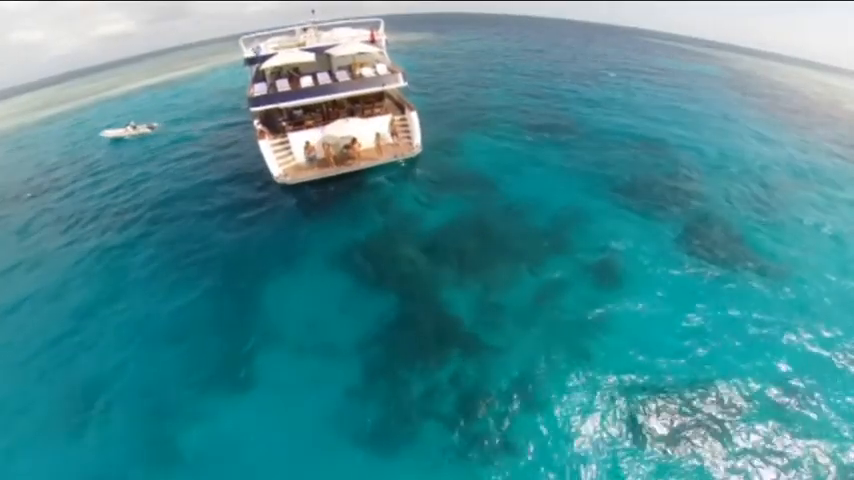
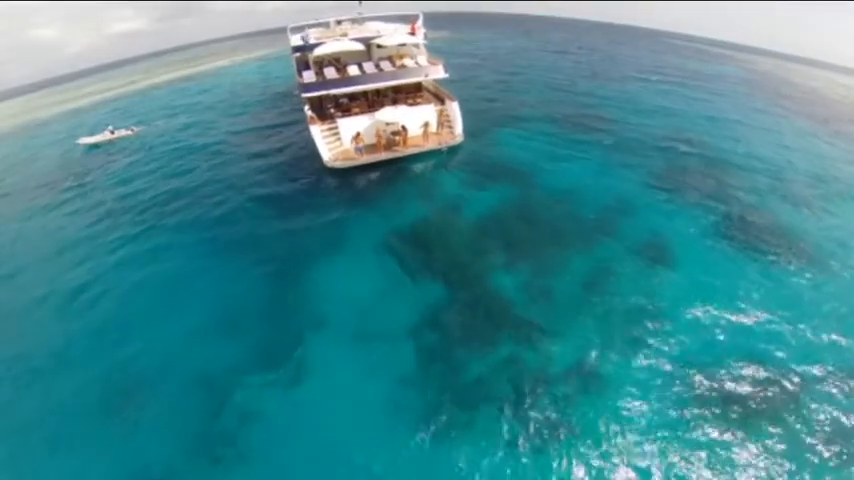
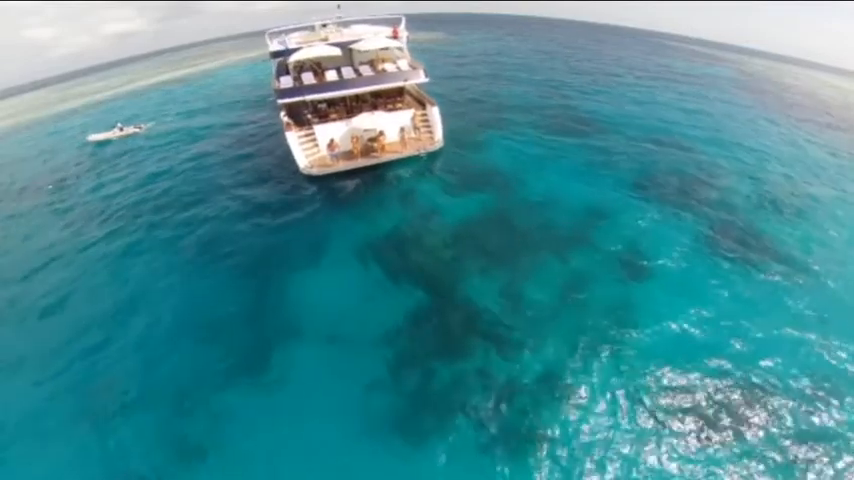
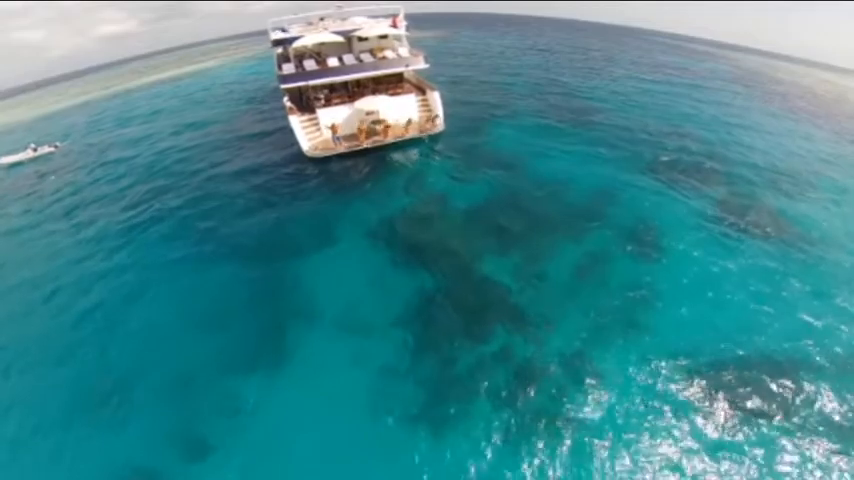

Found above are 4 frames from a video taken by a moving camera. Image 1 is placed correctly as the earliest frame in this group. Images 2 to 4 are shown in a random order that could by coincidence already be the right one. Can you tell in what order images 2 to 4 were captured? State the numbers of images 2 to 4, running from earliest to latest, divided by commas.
3, 2, 4
